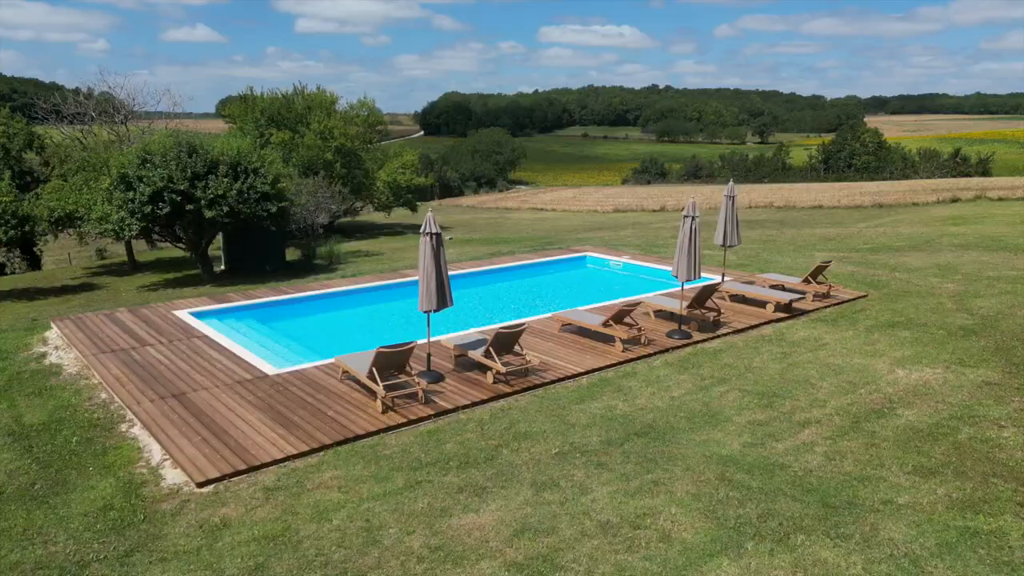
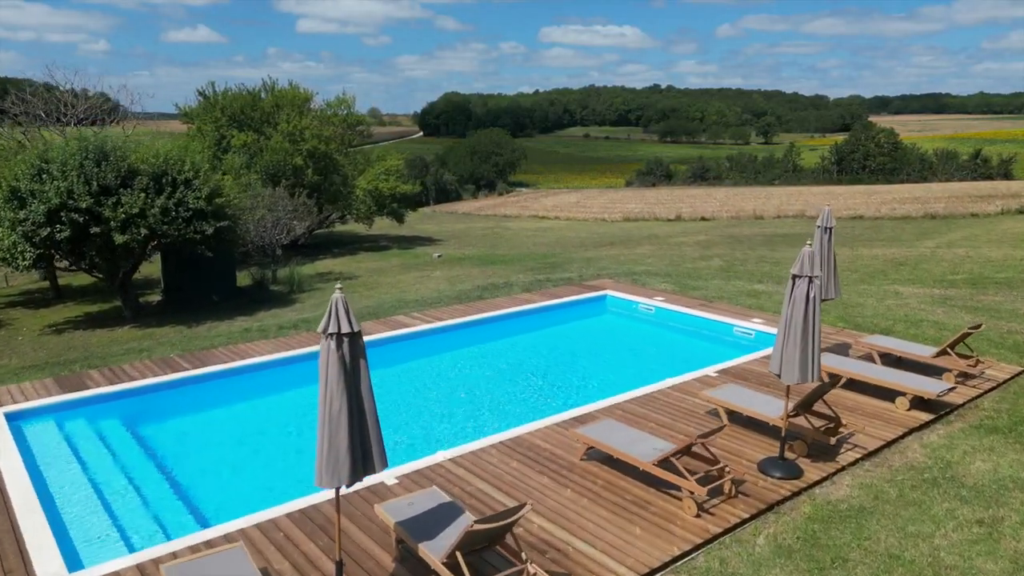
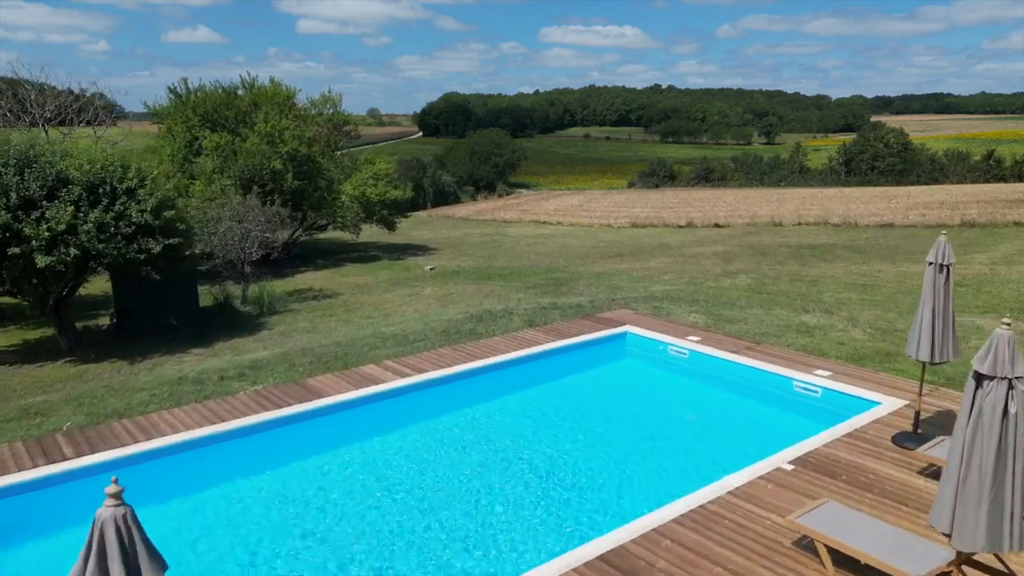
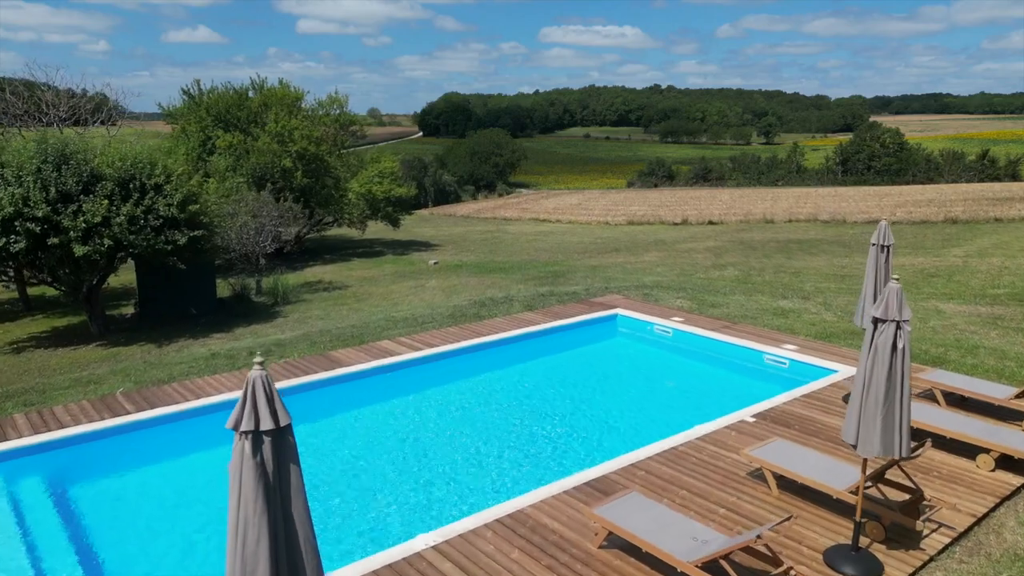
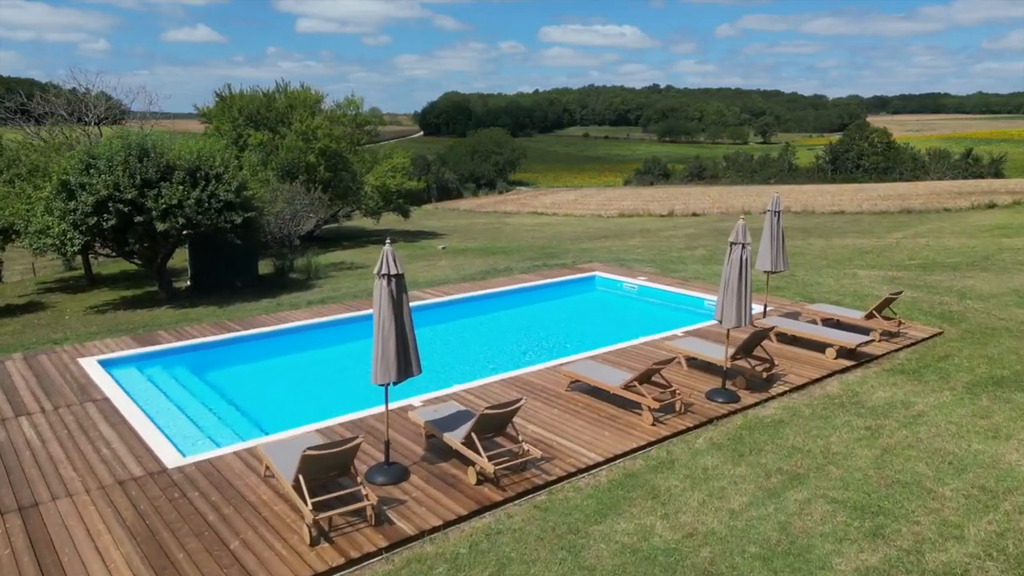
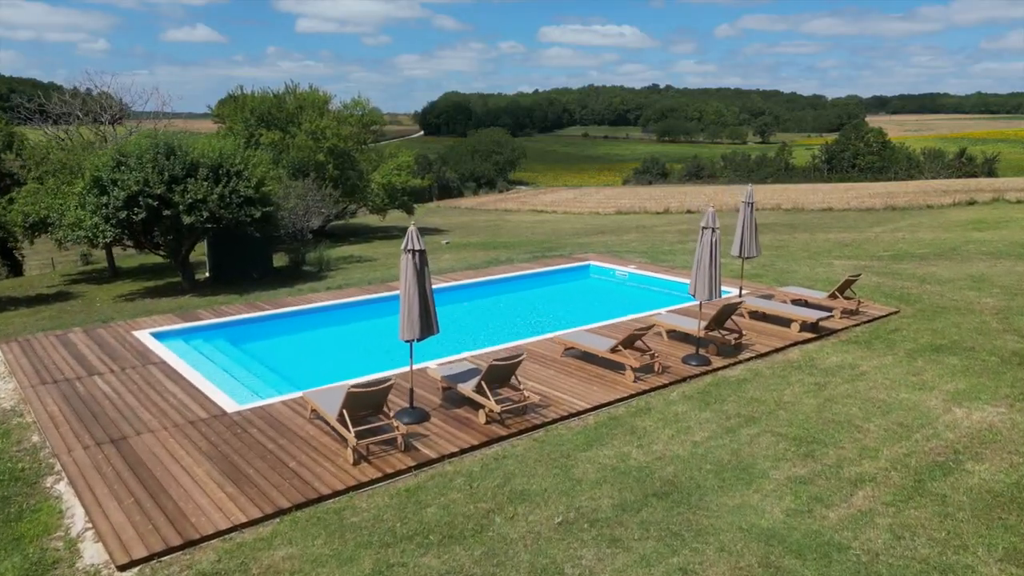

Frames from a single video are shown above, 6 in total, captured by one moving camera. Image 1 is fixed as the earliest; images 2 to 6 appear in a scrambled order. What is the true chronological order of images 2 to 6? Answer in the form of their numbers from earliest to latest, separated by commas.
6, 5, 2, 4, 3
